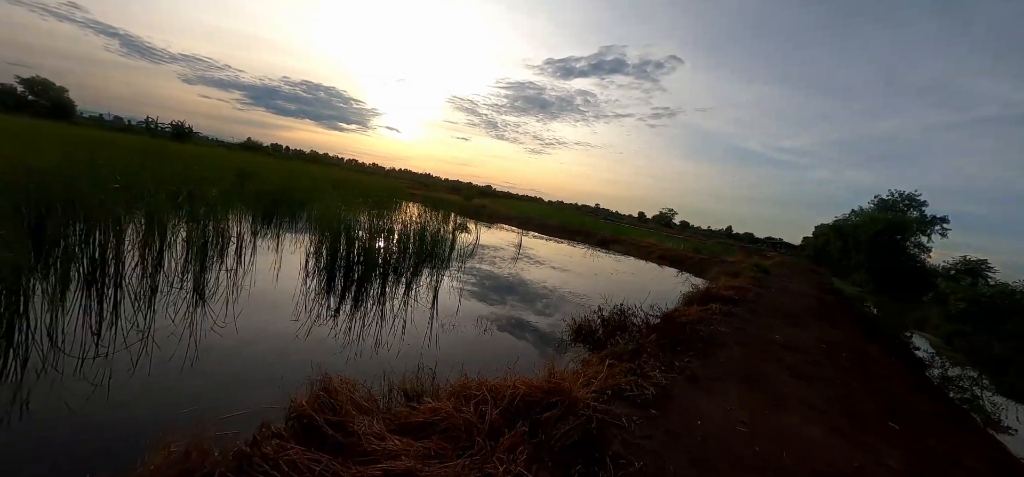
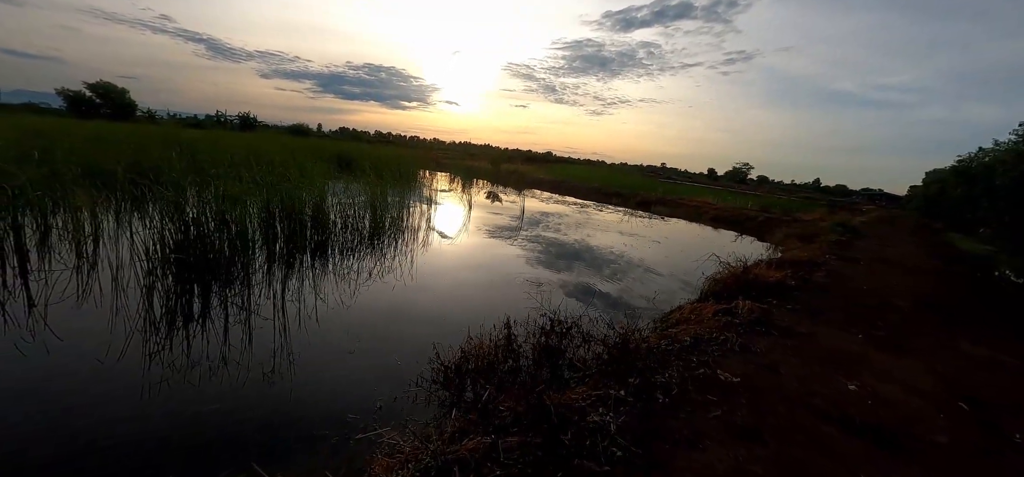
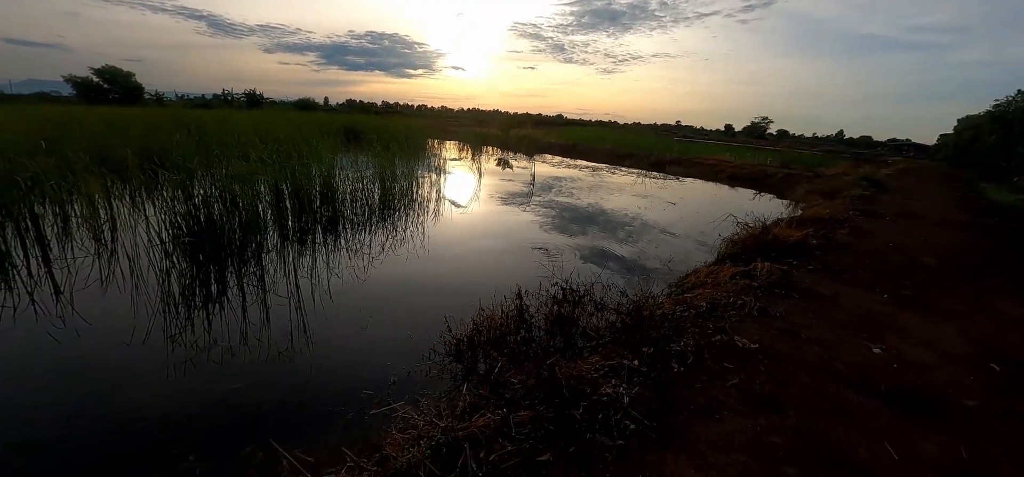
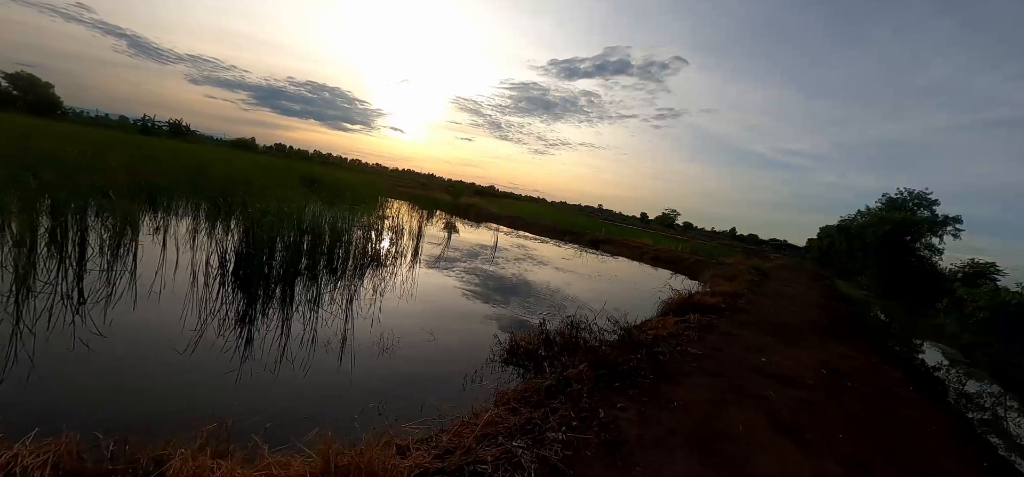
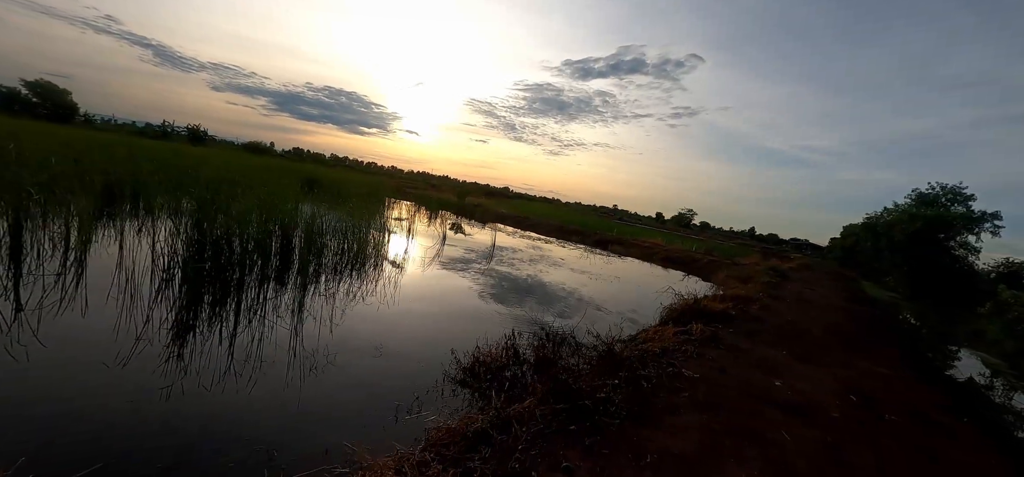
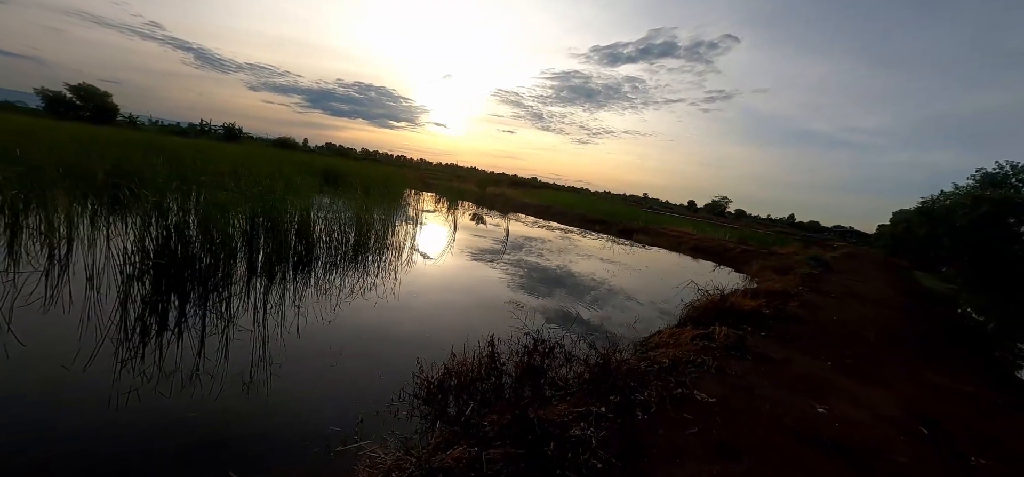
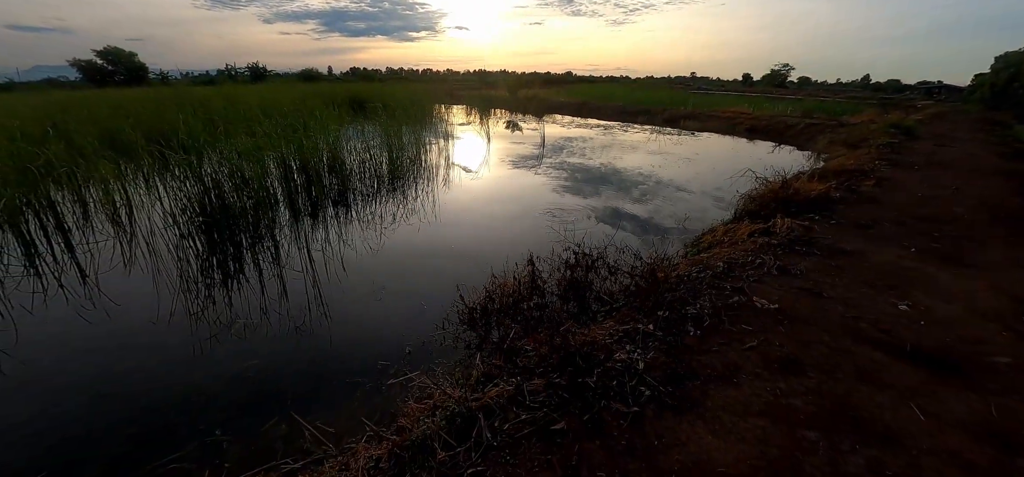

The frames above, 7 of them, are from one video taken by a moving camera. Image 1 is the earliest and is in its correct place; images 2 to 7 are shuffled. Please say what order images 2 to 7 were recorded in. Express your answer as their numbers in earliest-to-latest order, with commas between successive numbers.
4, 5, 6, 2, 3, 7
